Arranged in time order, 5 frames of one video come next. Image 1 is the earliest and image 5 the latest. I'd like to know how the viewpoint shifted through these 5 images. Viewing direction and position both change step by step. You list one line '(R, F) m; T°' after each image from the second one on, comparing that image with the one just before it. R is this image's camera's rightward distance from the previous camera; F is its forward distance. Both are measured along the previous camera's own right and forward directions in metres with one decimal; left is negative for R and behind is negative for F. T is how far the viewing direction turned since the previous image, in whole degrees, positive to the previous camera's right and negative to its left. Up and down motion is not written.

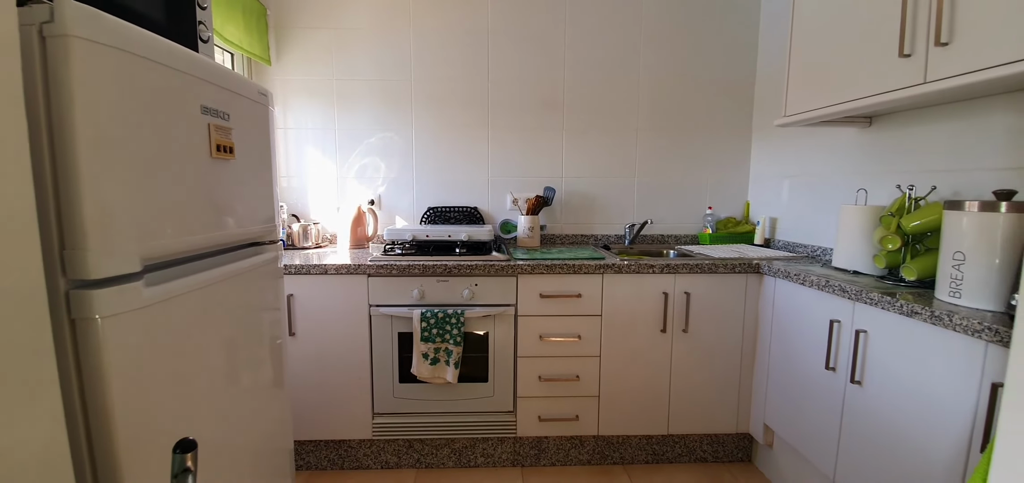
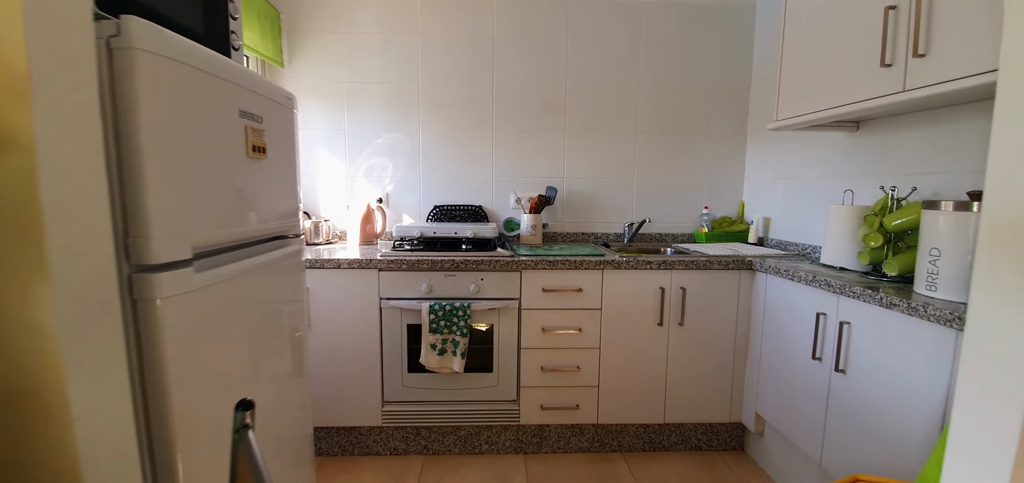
(0.0, -0.1) m; 0°
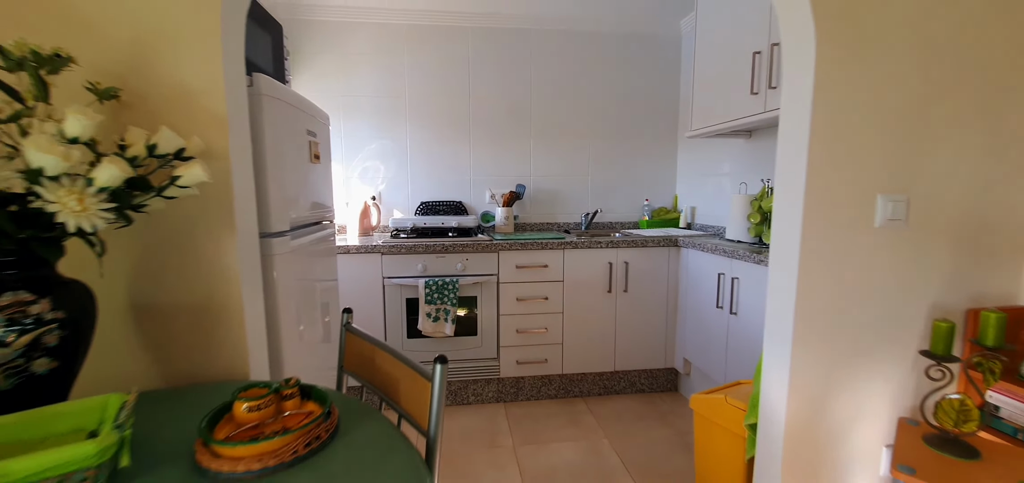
(-0.1, -0.4) m; +5°
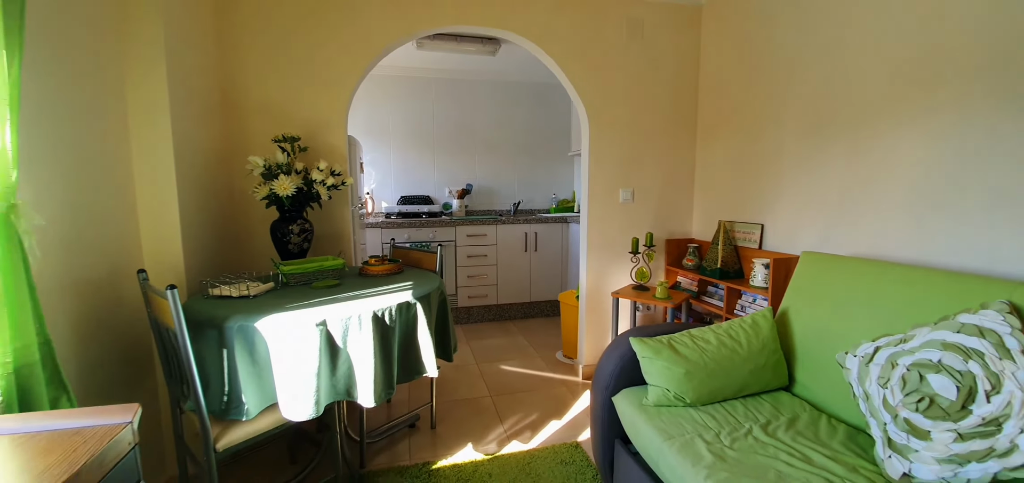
(0.0, -1.4) m; +7°
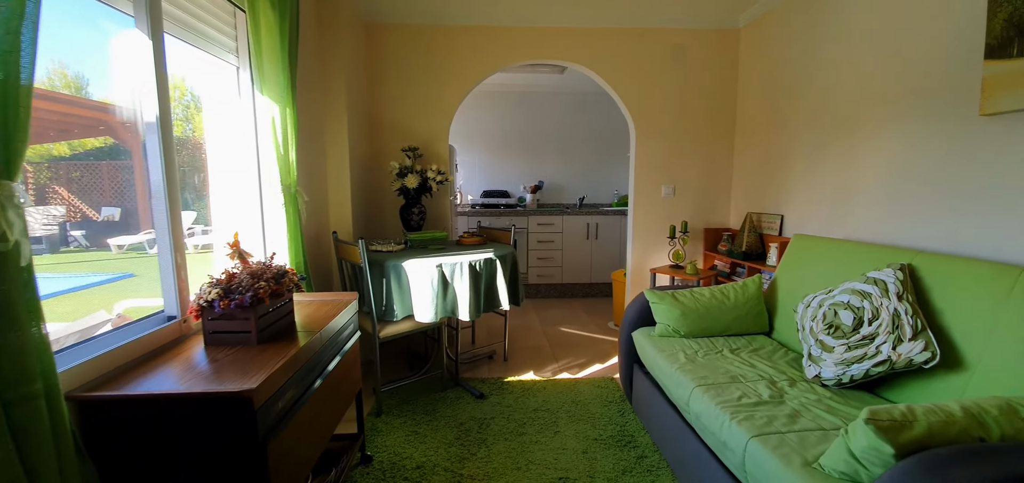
(+0.1, -0.7) m; -10°
